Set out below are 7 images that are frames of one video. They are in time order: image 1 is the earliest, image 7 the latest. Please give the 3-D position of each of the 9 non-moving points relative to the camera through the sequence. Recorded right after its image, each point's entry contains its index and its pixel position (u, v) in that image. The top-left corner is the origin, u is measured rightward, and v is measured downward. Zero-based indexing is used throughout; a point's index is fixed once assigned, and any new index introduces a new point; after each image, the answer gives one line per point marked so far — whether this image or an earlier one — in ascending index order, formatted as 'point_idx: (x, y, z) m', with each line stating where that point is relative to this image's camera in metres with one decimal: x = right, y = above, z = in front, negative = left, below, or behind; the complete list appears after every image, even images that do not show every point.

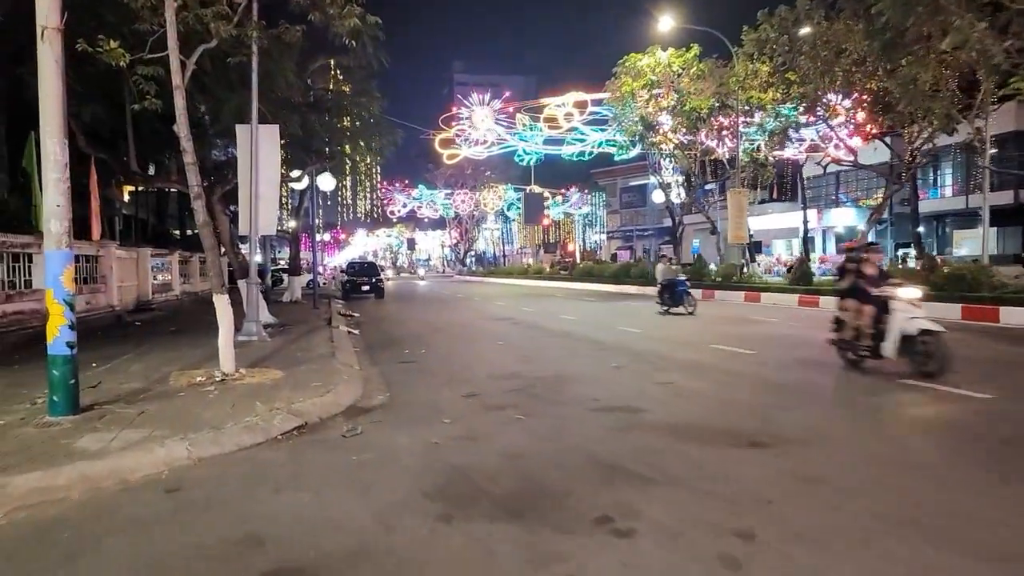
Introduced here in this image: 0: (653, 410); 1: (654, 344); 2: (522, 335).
0: (+1.4, -1.3, +7.5) m
1: (+2.7, -1.0, +13.6) m
2: (+0.2, -1.0, +15.8) m
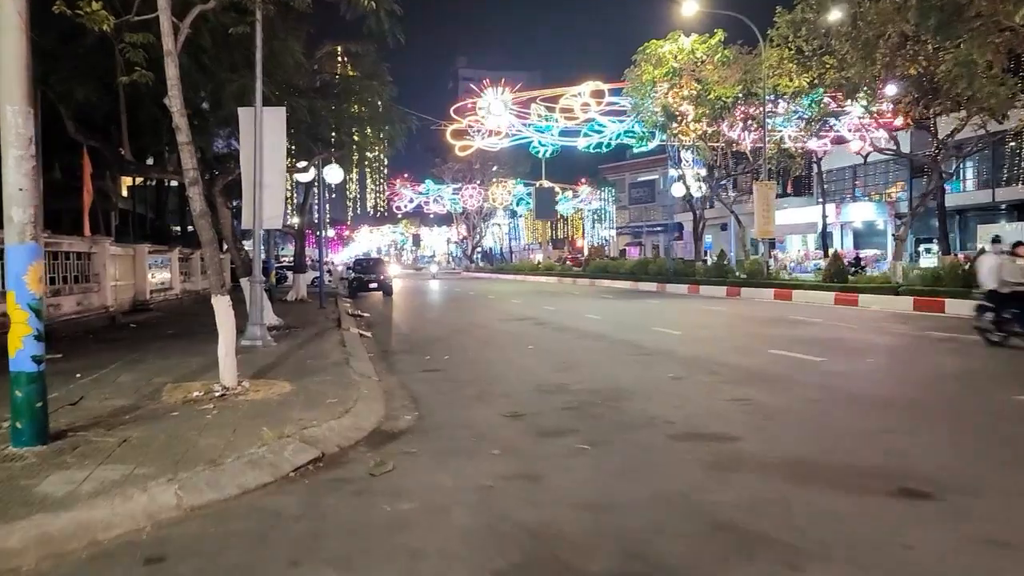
0: (+2.0, -1.3, +6.1) m
1: (+3.2, -1.0, +12.3) m
2: (+0.8, -1.0, +14.4) m
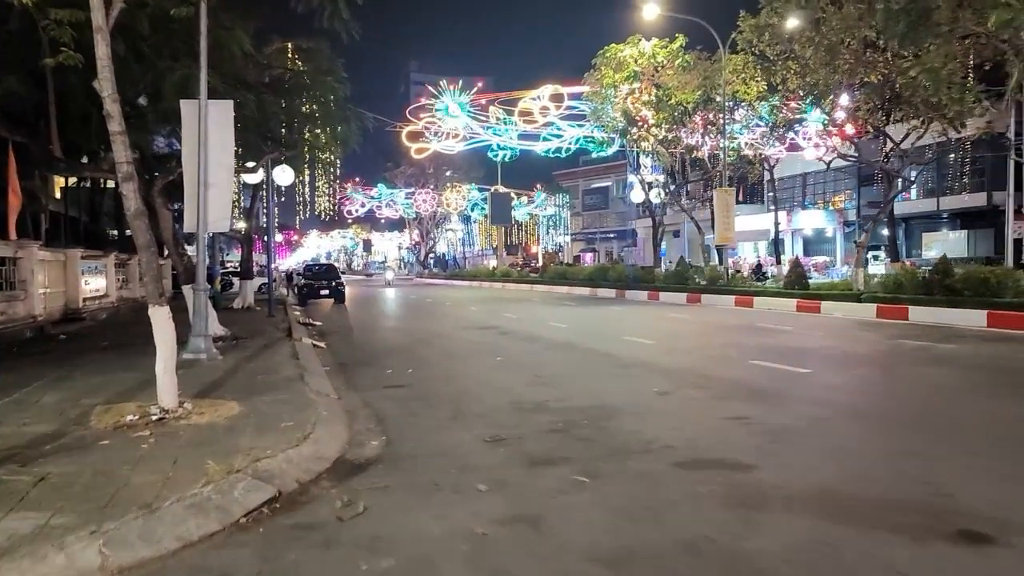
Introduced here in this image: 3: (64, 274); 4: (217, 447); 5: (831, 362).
0: (+1.9, -1.3, +5.5) m
1: (+2.7, -1.2, +11.7) m
2: (+0.2, -1.1, +13.7) m
3: (-12.1, +0.4, +19.7) m
4: (-2.6, -1.4, +6.5) m
5: (+5.1, -1.2, +11.6) m
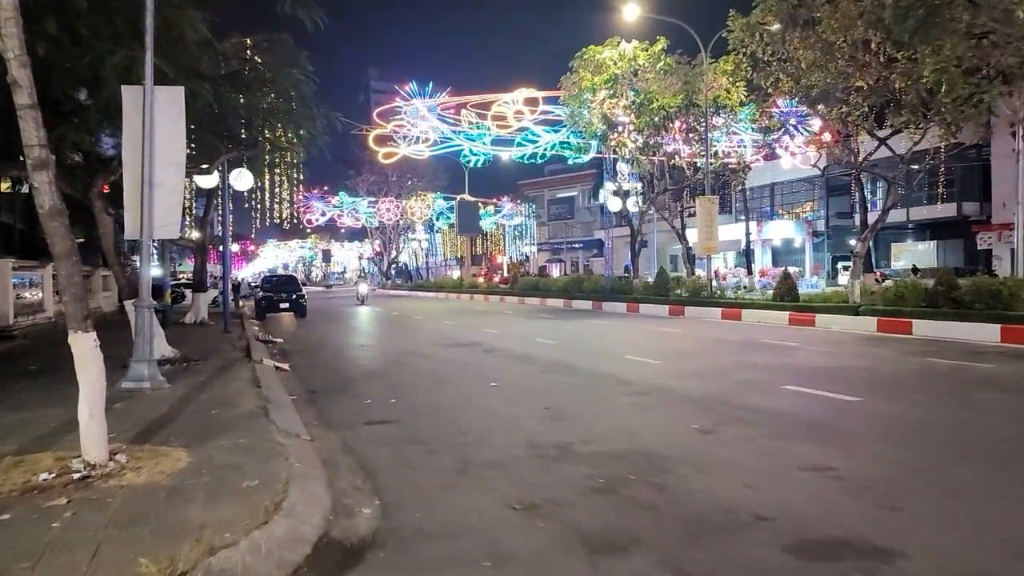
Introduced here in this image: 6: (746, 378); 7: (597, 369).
0: (+2.2, -1.5, +4.1) m
1: (+2.7, -1.4, +10.3) m
2: (0.0, -1.4, +12.2) m
3: (-12.5, 0.0, +17.5) m
4: (-2.4, -1.6, +4.8) m
5: (+5.0, -1.4, +10.3) m
6: (+3.5, -1.4, +11.0) m
7: (+1.4, -1.3, +12.1) m
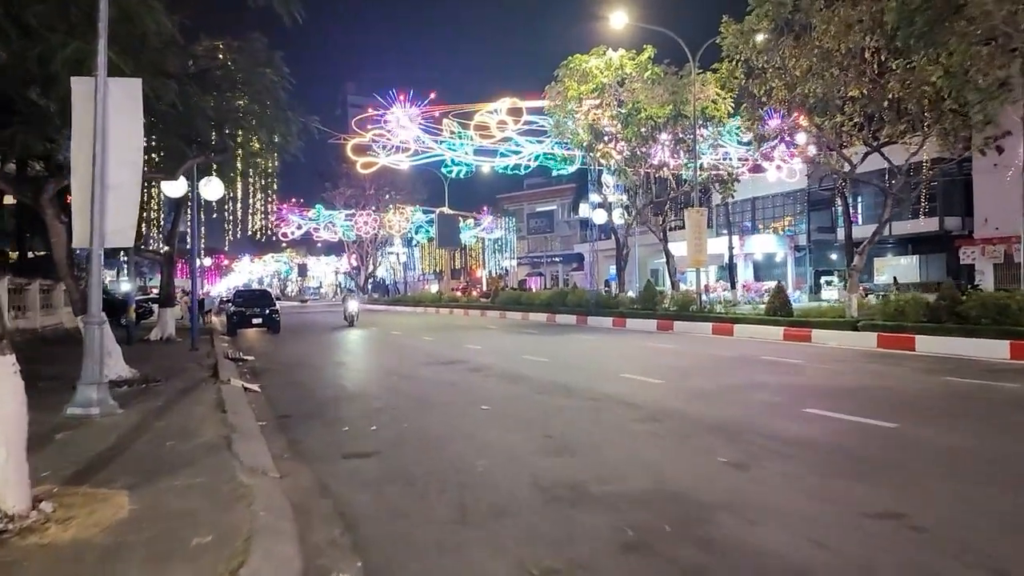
0: (+2.3, -1.5, +3.2) m
1: (+2.6, -1.6, +9.4) m
2: (-0.1, -1.6, +11.2) m
3: (-12.8, -0.3, +16.2) m
4: (-2.3, -1.6, +3.8) m
5: (+5.0, -1.6, +9.5) m
6: (+3.4, -1.6, +10.1) m
7: (+1.3, -1.6, +11.2) m
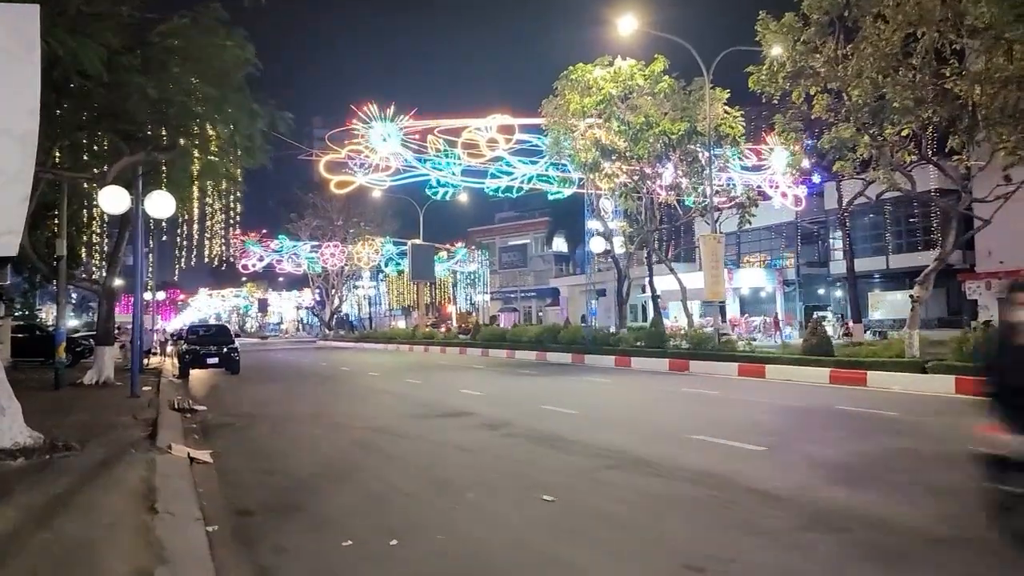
0: (+3.3, -1.5, +0.2) m
1: (+3.3, -1.9, +6.4) m
2: (+0.5, -2.0, +8.1) m
3: (-12.4, -0.9, +12.4) m
4: (-1.2, -1.6, +0.5) m
5: (+5.7, -1.9, +6.6) m
6: (+4.1, -1.9, +7.1) m
7: (+1.9, -1.9, +8.1) m
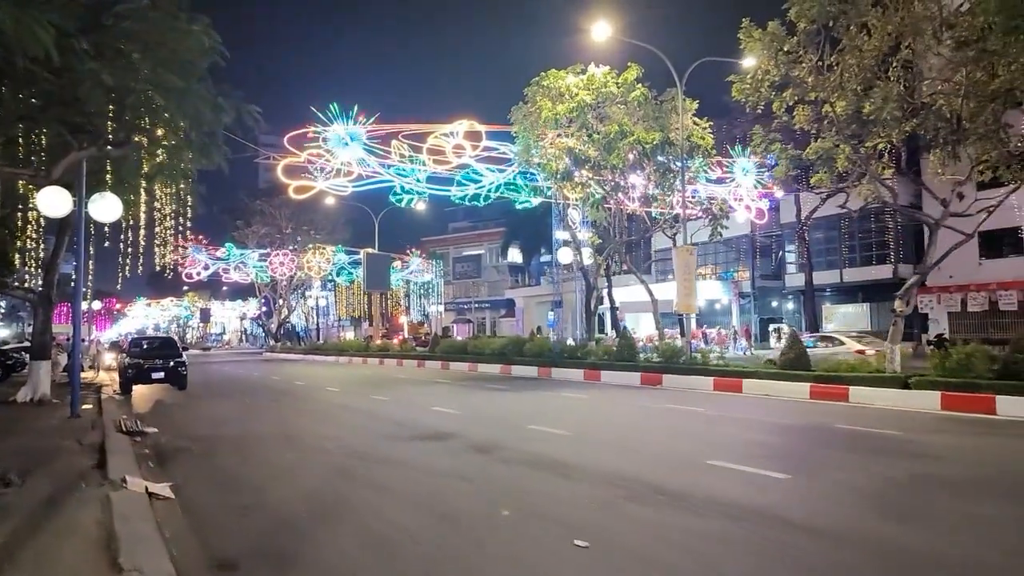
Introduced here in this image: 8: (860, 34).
0: (+4.0, -1.6, -0.4) m
1: (+3.5, -2.0, +5.8) m
2: (+0.6, -2.1, +7.3) m
3: (-12.6, -1.0, +10.7) m
4: (-0.6, -1.6, -0.4) m
5: (+5.9, -2.0, +6.2) m
6: (+4.3, -2.0, +6.6) m
7: (+2.0, -2.1, +7.4) m
8: (+7.7, +5.6, +16.1) m
